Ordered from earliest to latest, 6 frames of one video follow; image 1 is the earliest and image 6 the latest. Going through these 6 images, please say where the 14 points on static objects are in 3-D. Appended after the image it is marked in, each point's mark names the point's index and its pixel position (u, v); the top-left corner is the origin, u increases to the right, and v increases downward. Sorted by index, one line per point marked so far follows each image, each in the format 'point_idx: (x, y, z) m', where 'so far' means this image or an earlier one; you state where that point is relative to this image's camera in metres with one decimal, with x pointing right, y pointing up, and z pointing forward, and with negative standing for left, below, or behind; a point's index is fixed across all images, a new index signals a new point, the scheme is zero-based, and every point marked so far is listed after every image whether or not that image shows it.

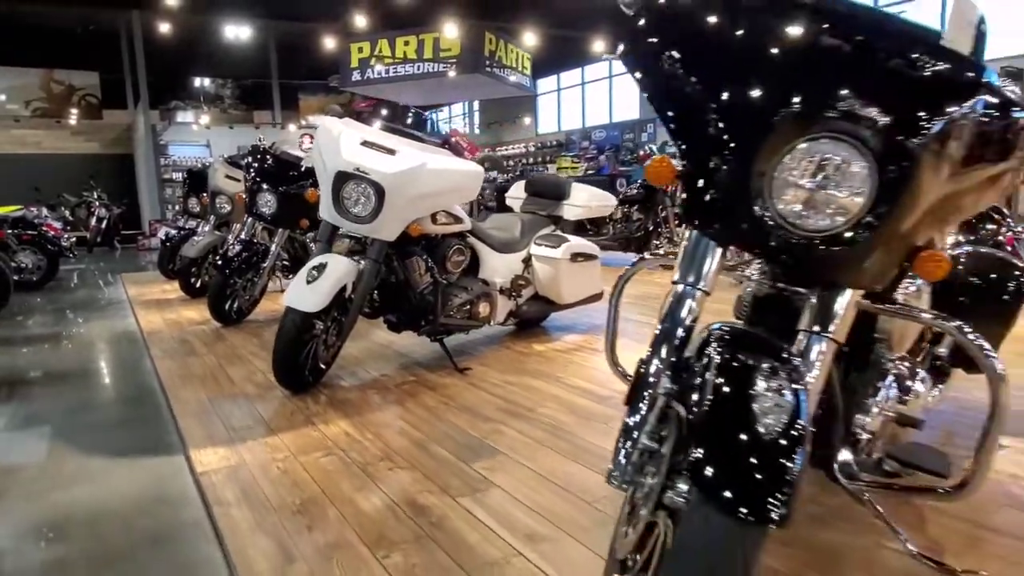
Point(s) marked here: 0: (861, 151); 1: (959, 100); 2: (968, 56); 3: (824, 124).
0: (+0.5, +0.2, +0.9) m
1: (+0.6, +0.3, +1.0) m
2: (+0.7, +0.4, +1.1) m
3: (+0.4, +0.2, +0.9) m
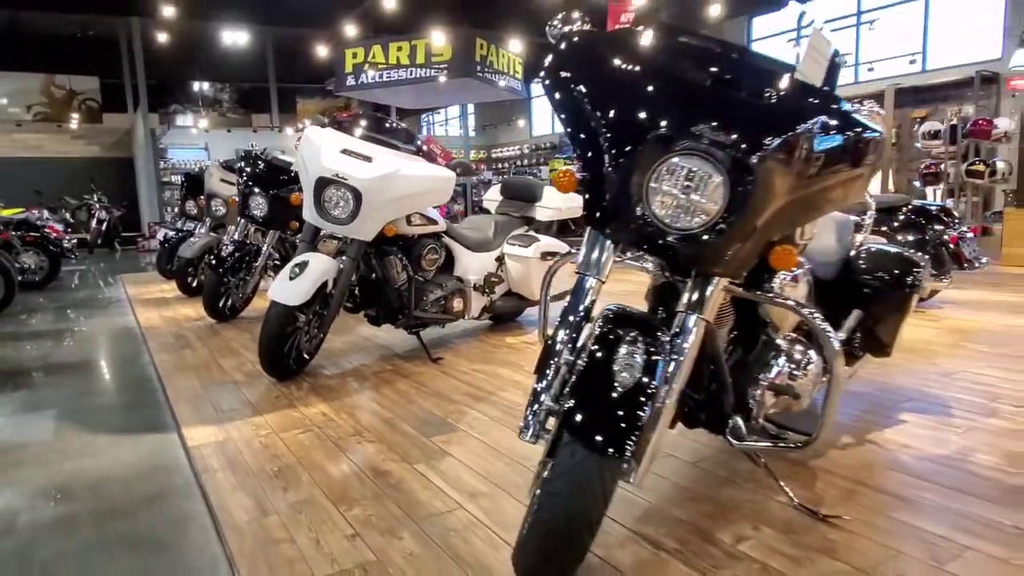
0: (+0.3, +0.2, +1.1) m
1: (+0.5, +0.3, +1.2) m
2: (+0.6, +0.4, +1.3) m
3: (+0.3, +0.2, +1.2) m
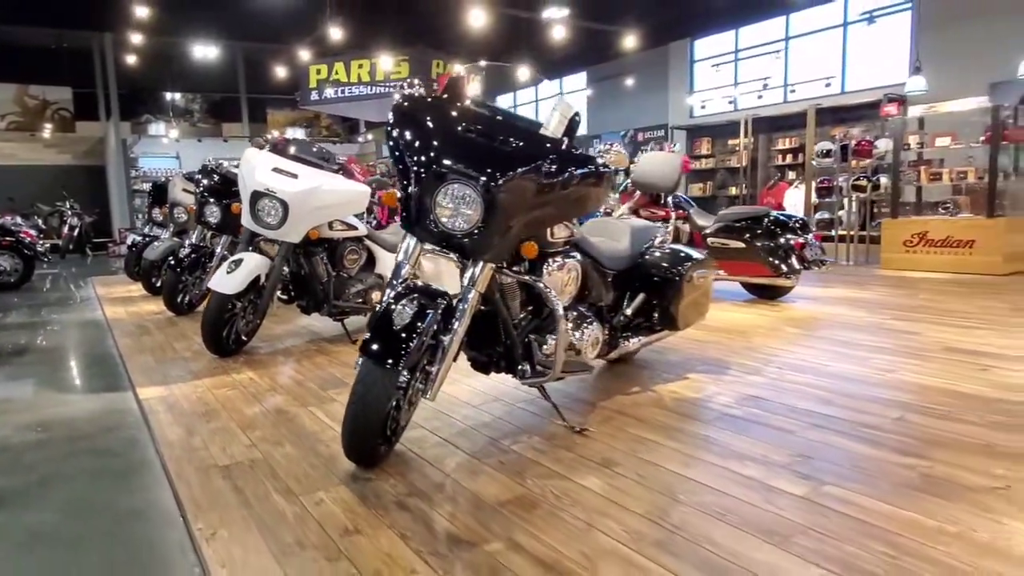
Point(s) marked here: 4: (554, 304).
0: (-0.1, +0.3, +1.8) m
1: (0.0, +0.3, +1.8) m
2: (+0.1, +0.4, +1.9) m
3: (-0.1, +0.3, +1.8) m
4: (+0.1, 0.0, +1.9) m
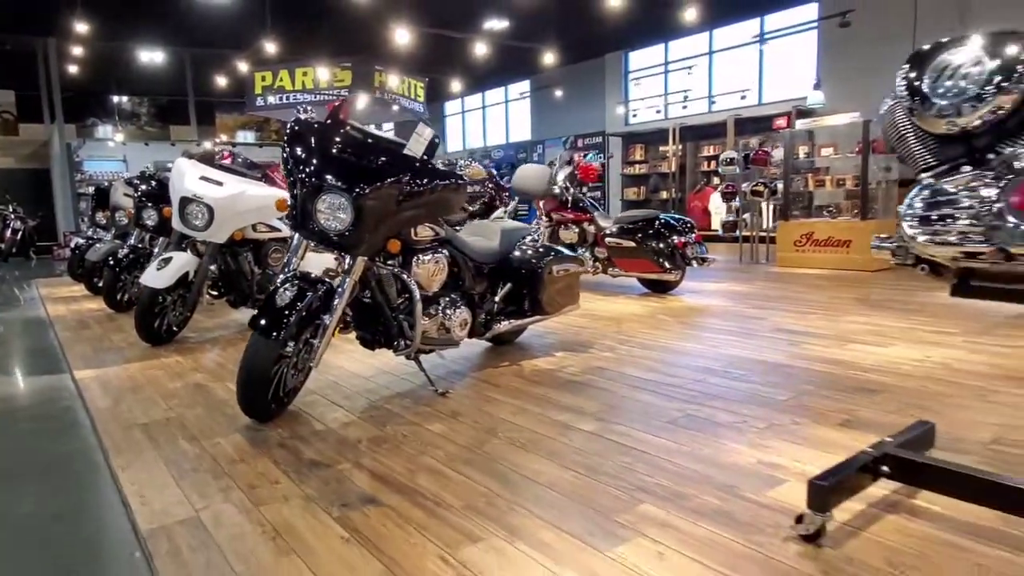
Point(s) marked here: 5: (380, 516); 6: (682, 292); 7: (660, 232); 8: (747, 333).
0: (-0.6, +0.3, +2.2) m
1: (-0.4, +0.4, +2.3) m
2: (-0.4, +0.5, +2.4) m
3: (-0.6, +0.3, +2.2) m
4: (-0.3, 0.0, +2.4) m
5: (-0.3, -0.5, +1.5) m
6: (+1.3, 0.0, +5.1) m
7: (+1.1, +0.4, +5.0) m
8: (+1.3, -0.2, +3.6) m
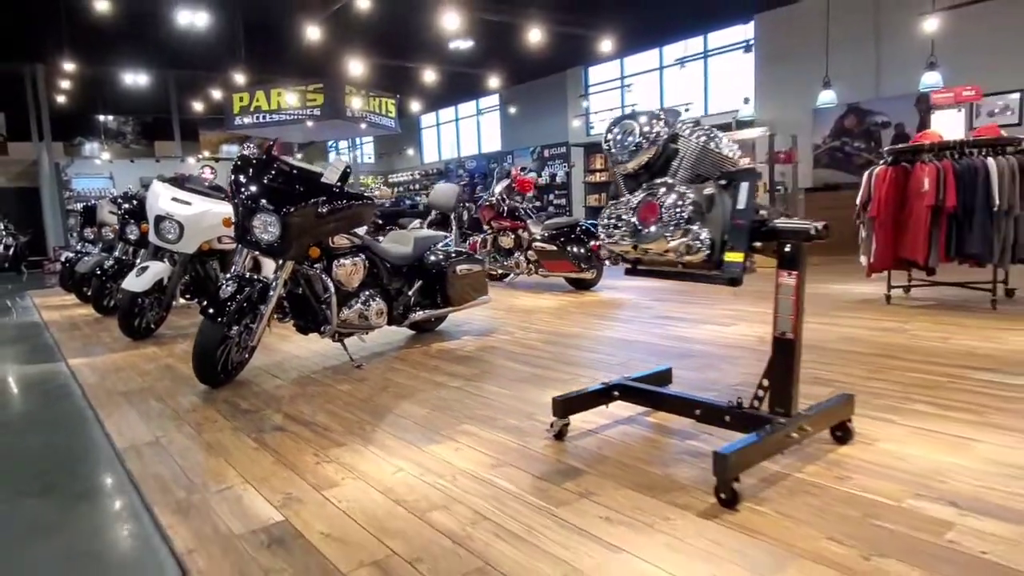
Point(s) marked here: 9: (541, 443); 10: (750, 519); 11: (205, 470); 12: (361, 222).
0: (-1.0, +0.3, +3.0) m
1: (-0.9, +0.4, +3.0) m
2: (-0.9, +0.5, +3.1) m
3: (-1.1, +0.4, +3.0) m
4: (-0.8, 0.0, +3.1) m
5: (-0.8, -0.5, +2.3) m
6: (+0.8, 0.0, +5.9) m
7: (+0.6, +0.4, +5.7) m
8: (+0.8, -0.2, +4.3) m
9: (+0.1, -0.5, +2.1) m
10: (+0.5, -0.5, +1.5) m
11: (-0.9, -0.5, +2.0) m
12: (-0.7, +0.3, +3.3) m
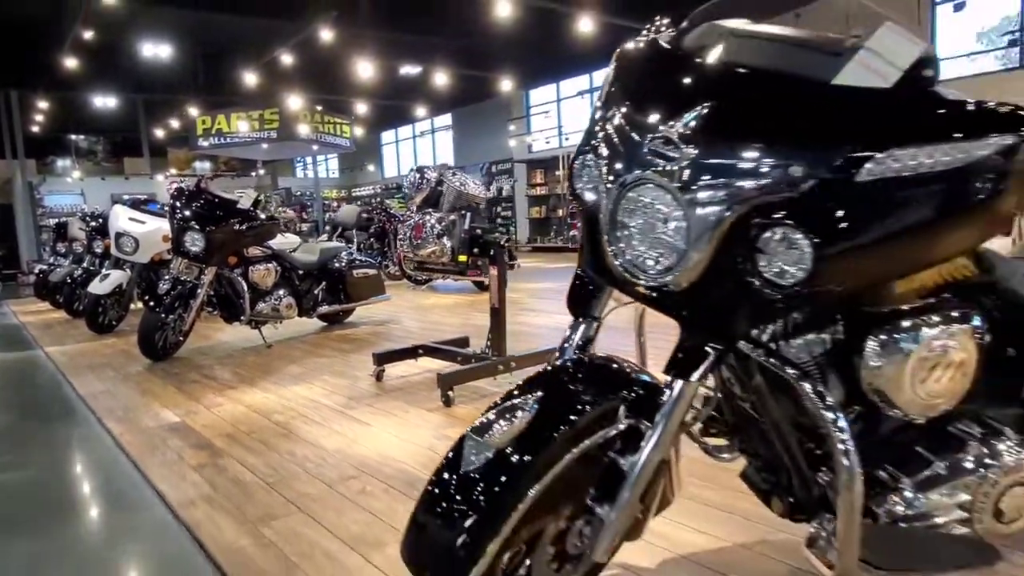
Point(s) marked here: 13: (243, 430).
0: (-1.9, +0.3, +4.0) m
1: (-1.7, +0.4, +4.0) m
2: (-1.7, +0.5, +4.2) m
3: (-1.9, +0.4, +4.0) m
4: (-1.6, 0.0, +4.2) m
5: (-1.6, -0.5, +3.3) m
6: (-0.1, 0.0, +6.9) m
7: (-0.3, +0.4, +6.8) m
8: (-0.1, -0.2, +5.4) m
9: (-0.7, -0.4, +3.1) m
10: (-0.2, -0.5, +2.6) m
11: (-1.7, -0.5, +3.0) m
12: (-1.6, +0.3, +4.3) m
13: (-1.0, -0.5, +2.5) m
